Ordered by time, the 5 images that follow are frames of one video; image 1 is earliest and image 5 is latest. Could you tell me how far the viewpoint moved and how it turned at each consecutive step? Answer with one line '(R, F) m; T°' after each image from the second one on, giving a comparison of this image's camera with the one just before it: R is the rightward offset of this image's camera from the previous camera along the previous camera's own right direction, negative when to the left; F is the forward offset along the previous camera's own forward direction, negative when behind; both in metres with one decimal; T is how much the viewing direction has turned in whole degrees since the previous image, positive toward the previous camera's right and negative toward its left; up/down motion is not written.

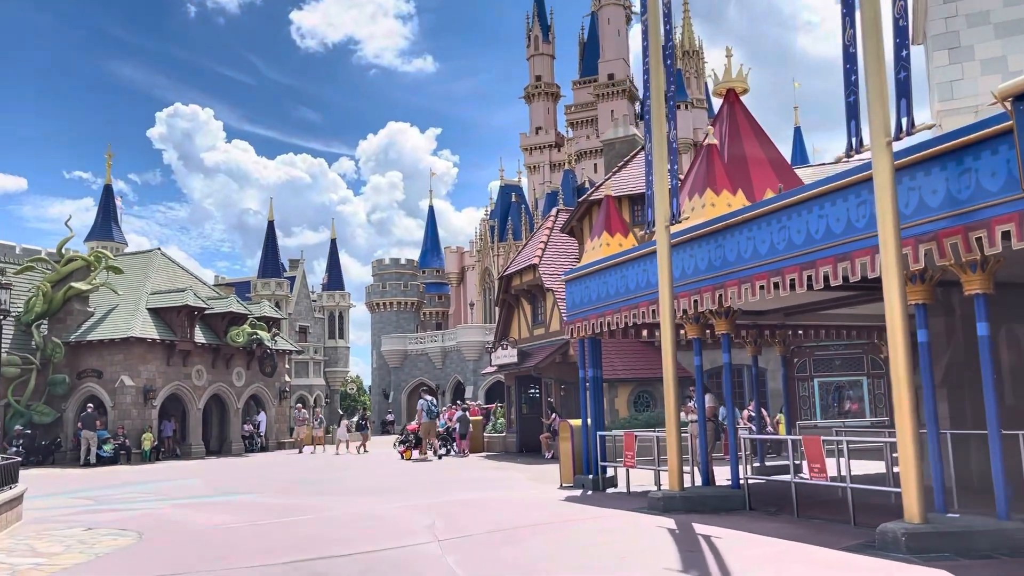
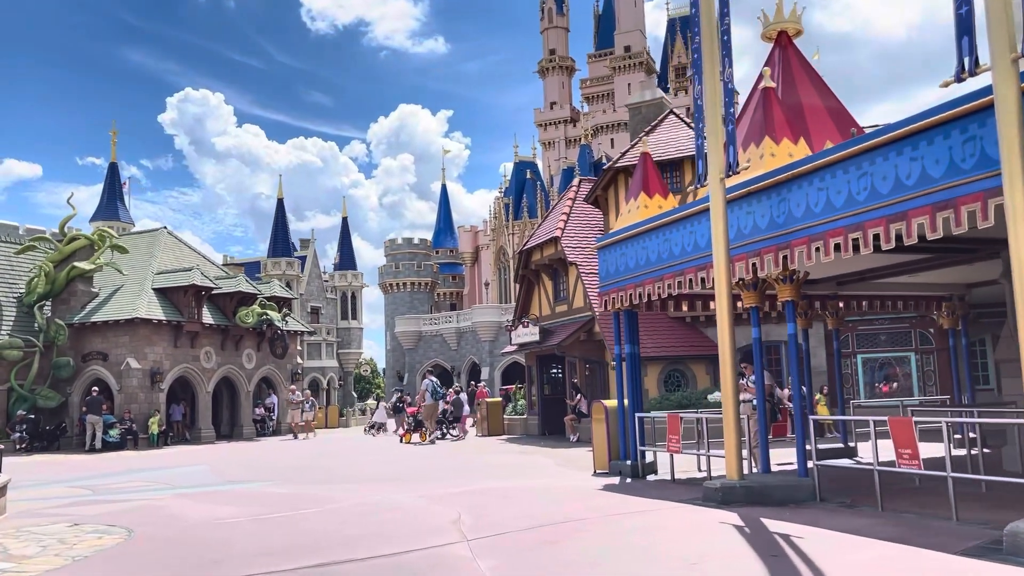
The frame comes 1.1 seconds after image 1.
(-0.2, +1.1) m; -1°
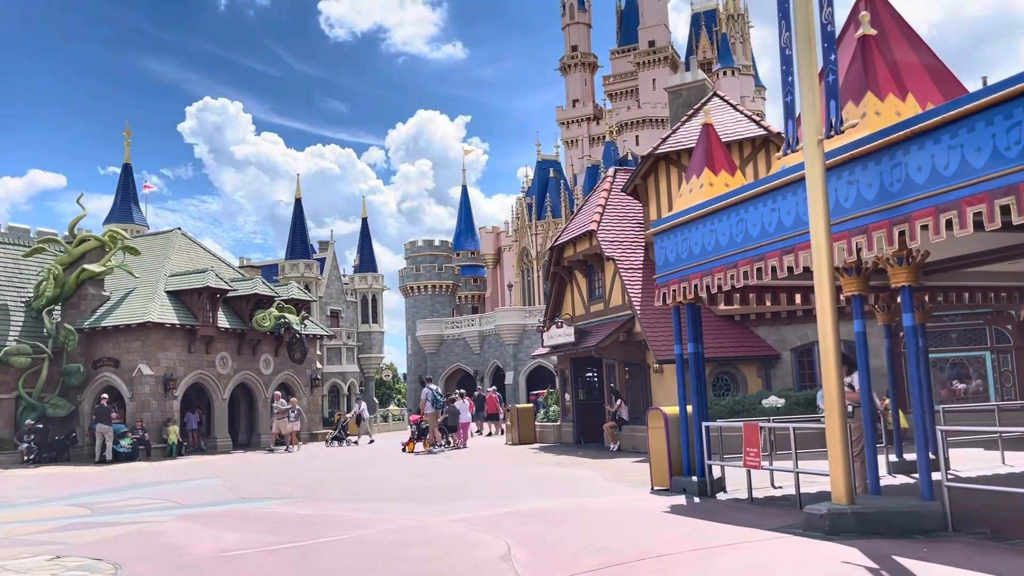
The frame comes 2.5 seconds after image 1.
(-0.3, +1.3) m; -1°
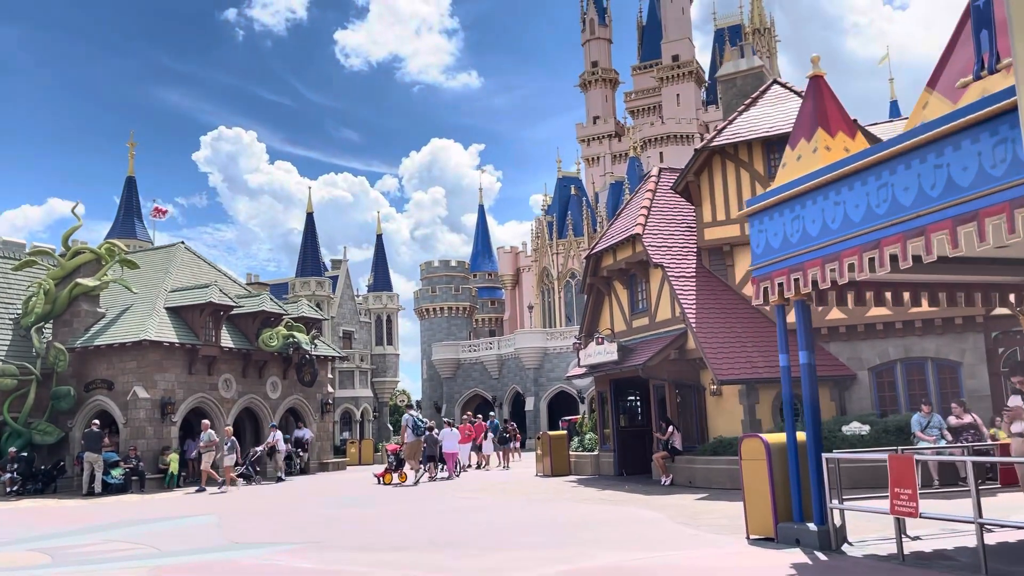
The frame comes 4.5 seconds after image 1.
(-0.4, +2.0) m; -1°
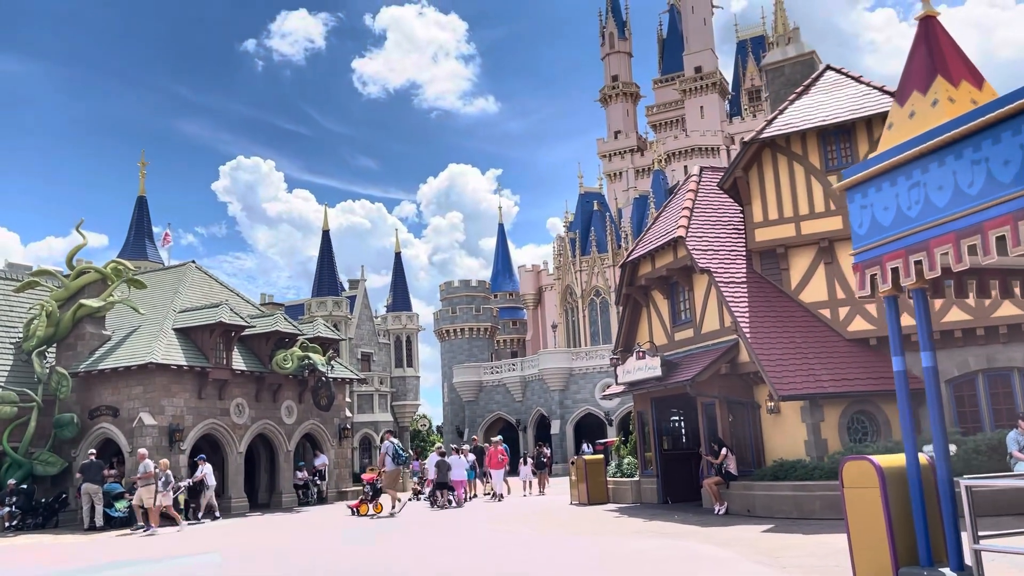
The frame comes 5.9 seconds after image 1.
(-0.2, +1.4) m; -1°
